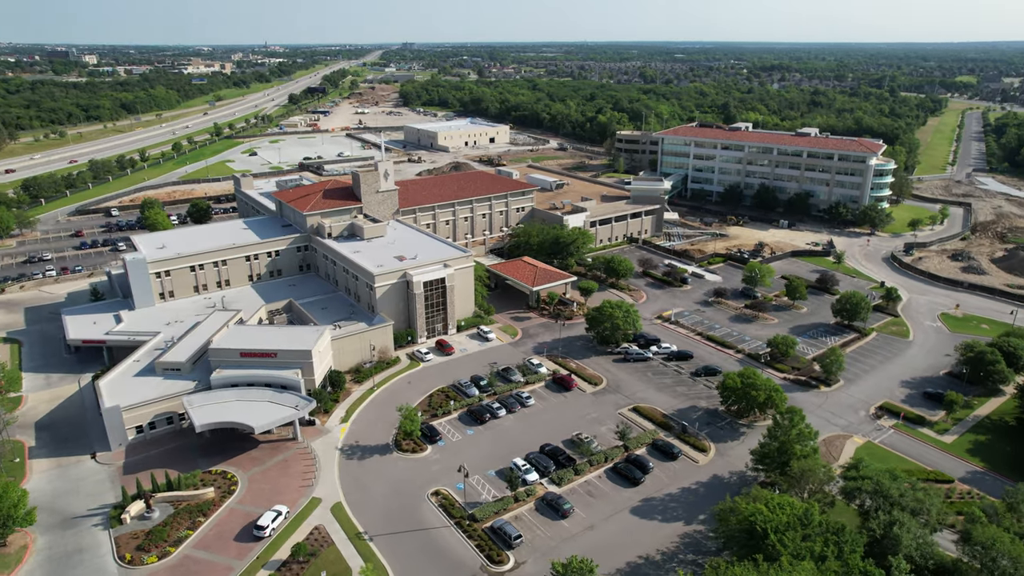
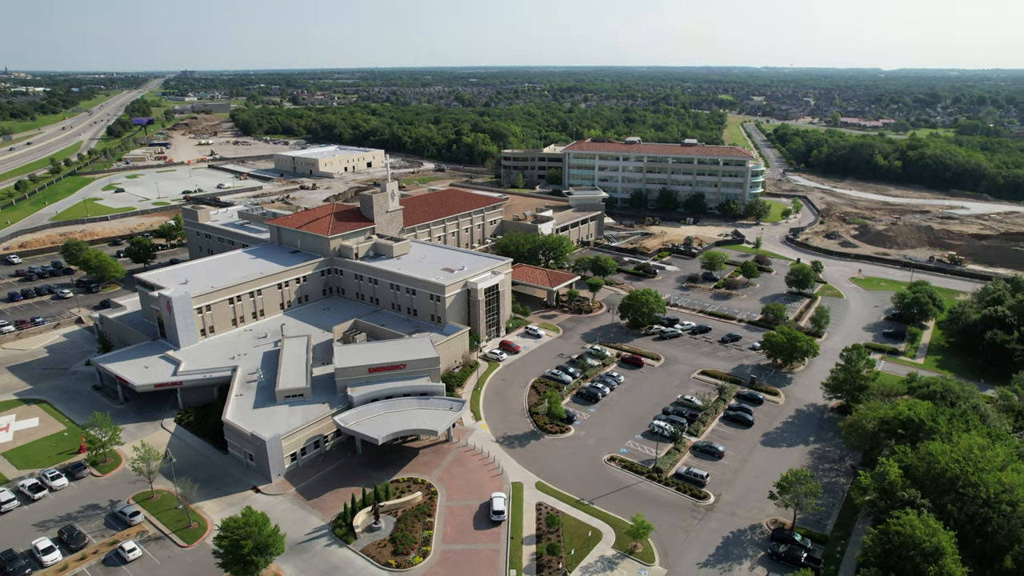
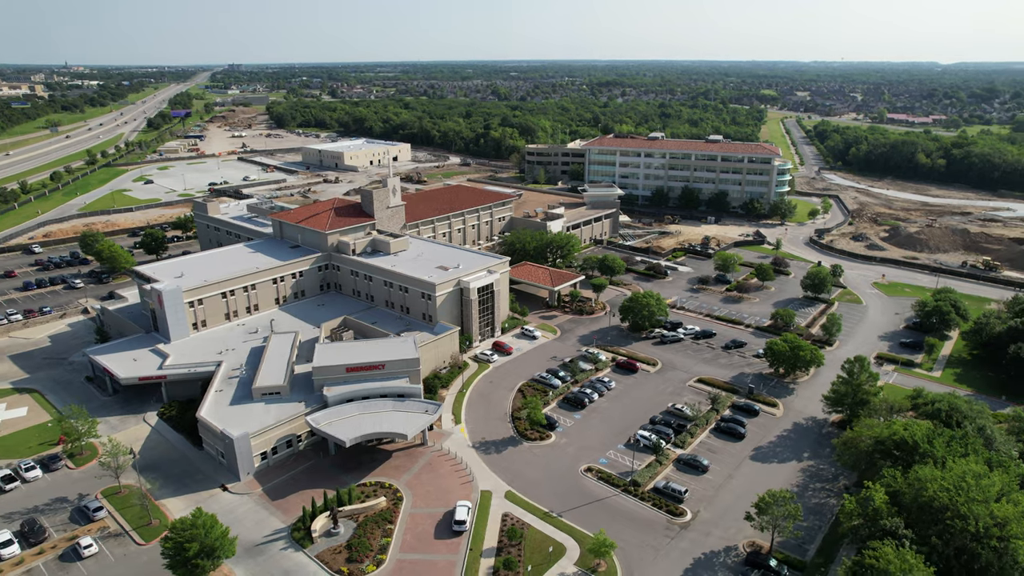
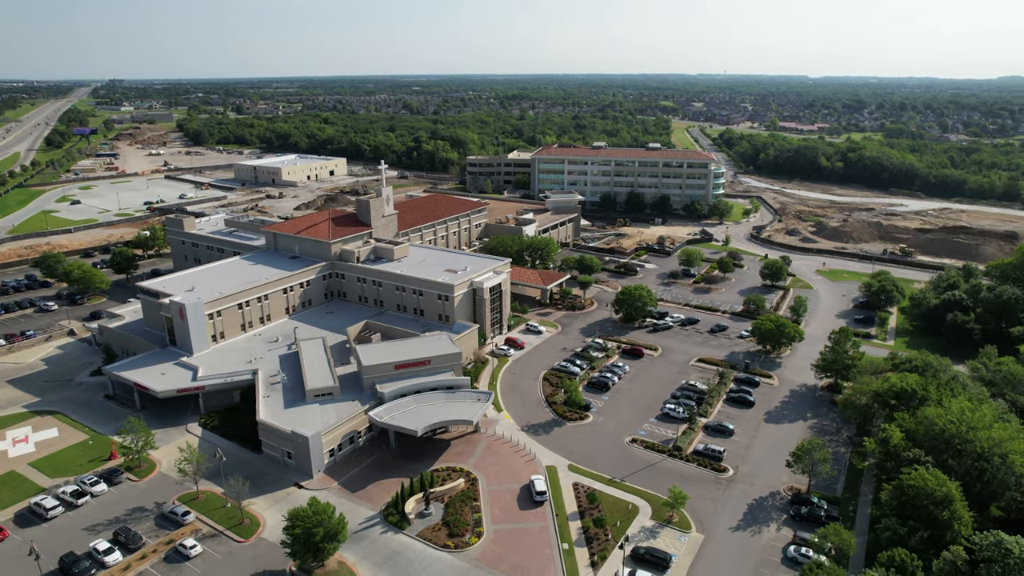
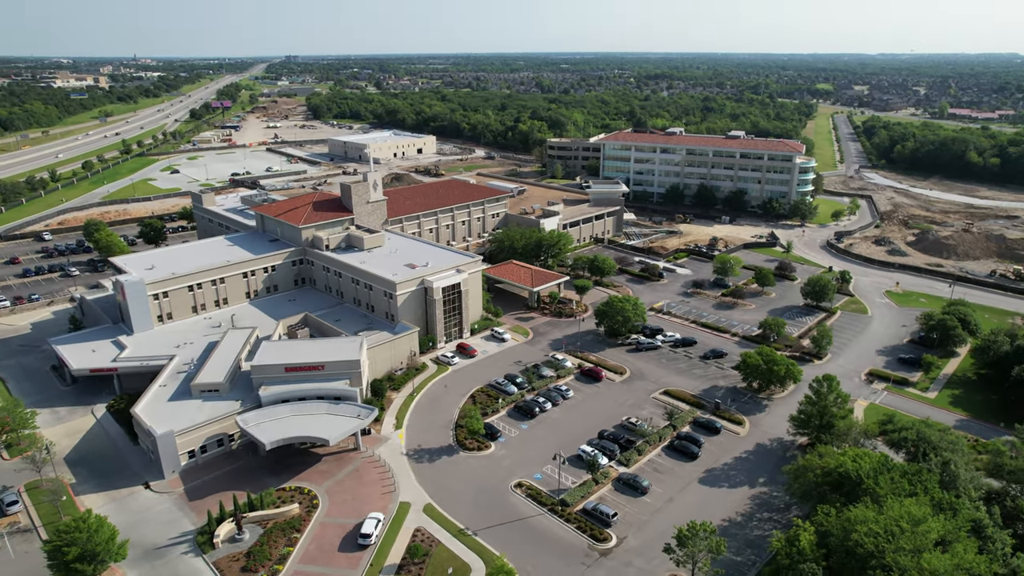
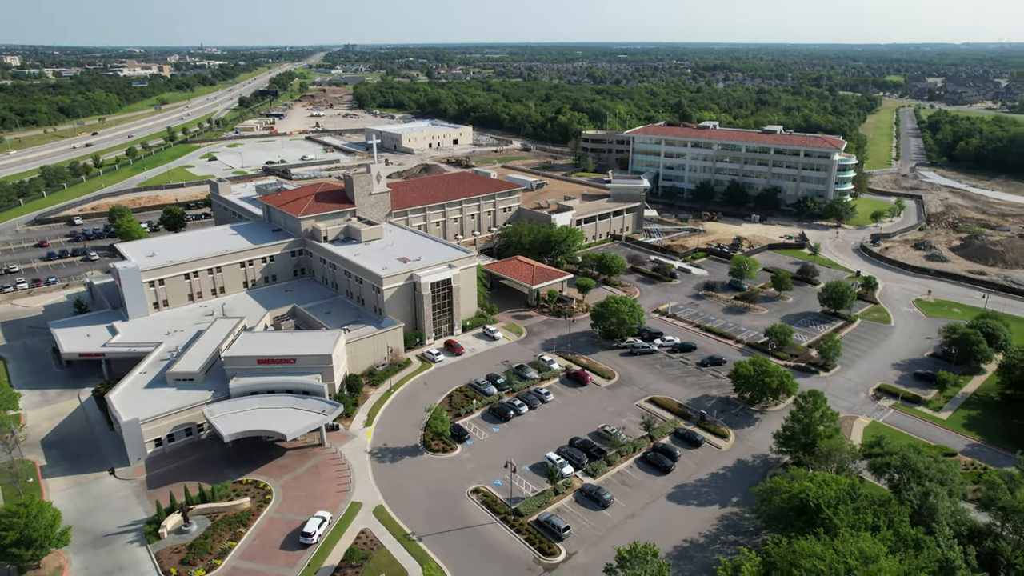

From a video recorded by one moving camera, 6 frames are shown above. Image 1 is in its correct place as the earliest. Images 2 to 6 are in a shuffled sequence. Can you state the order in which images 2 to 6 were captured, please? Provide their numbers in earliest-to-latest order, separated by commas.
6, 5, 3, 2, 4
